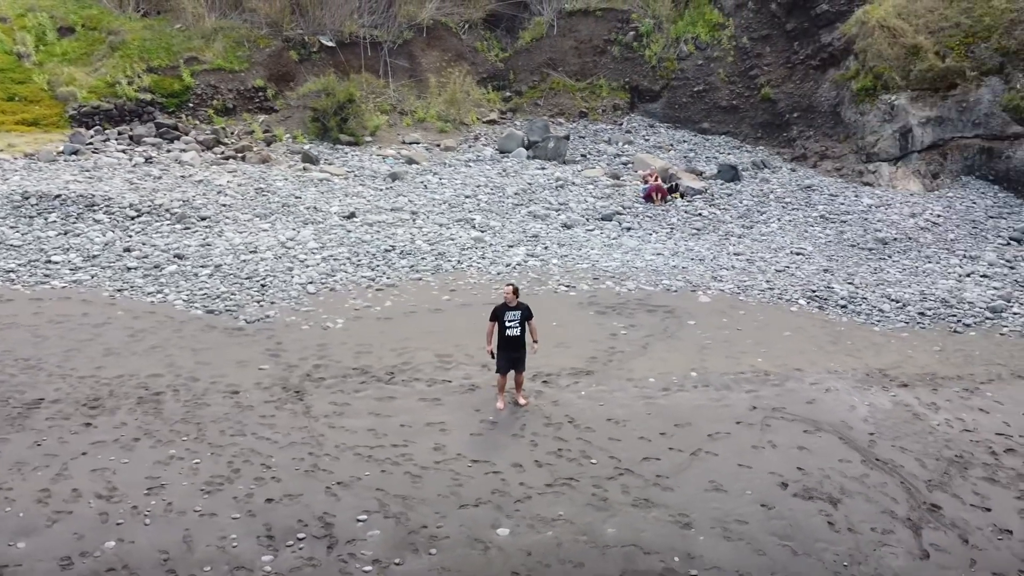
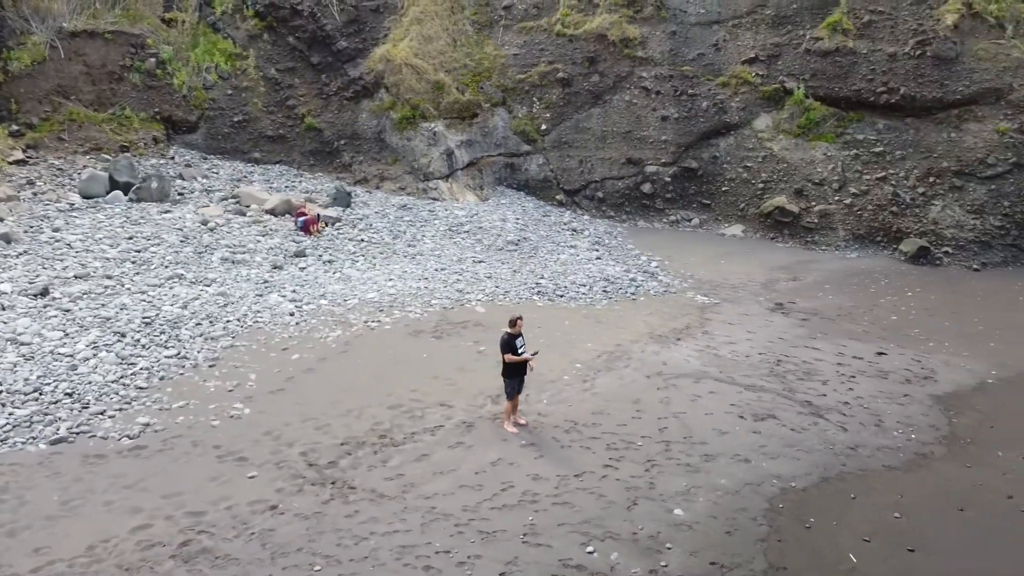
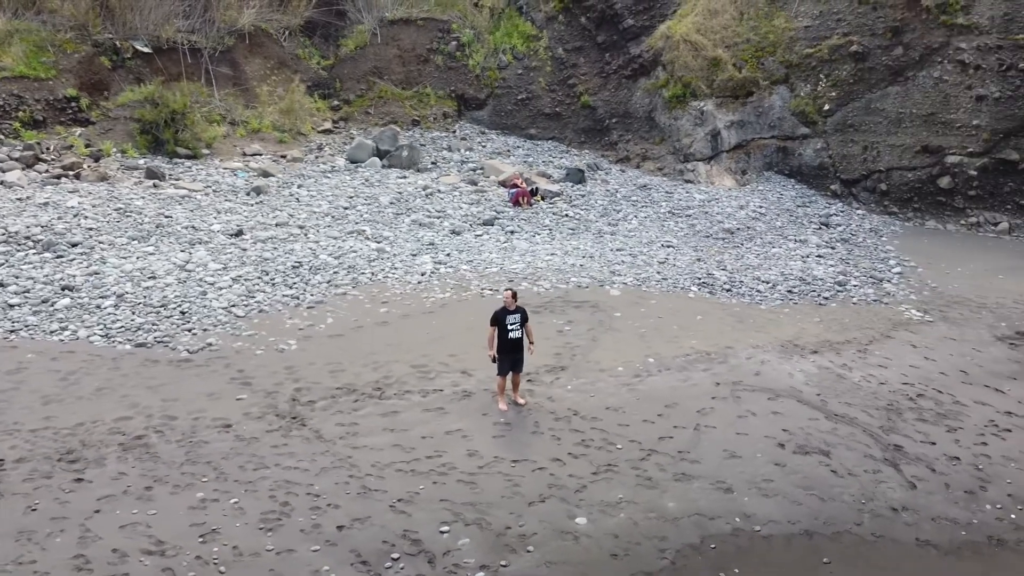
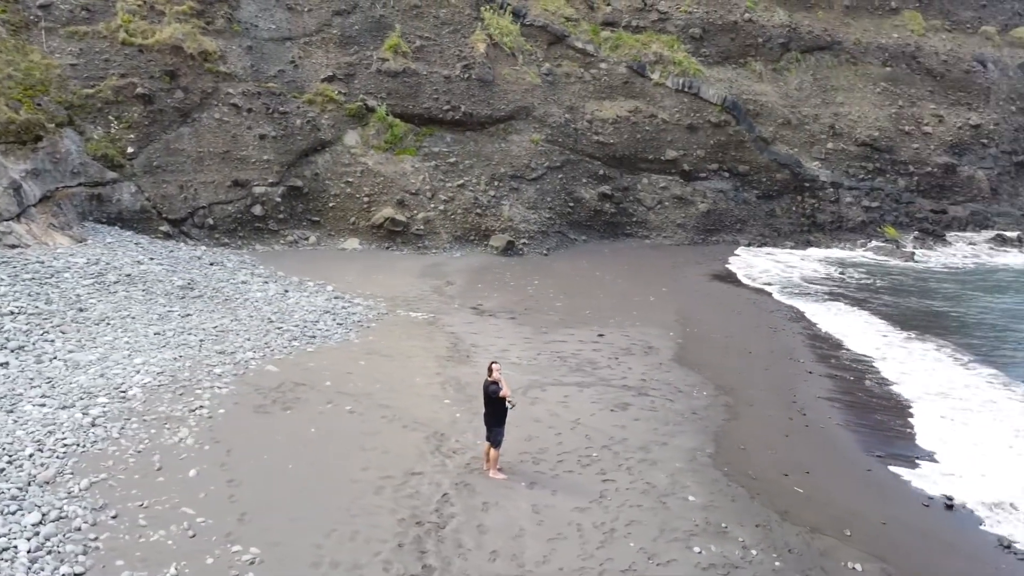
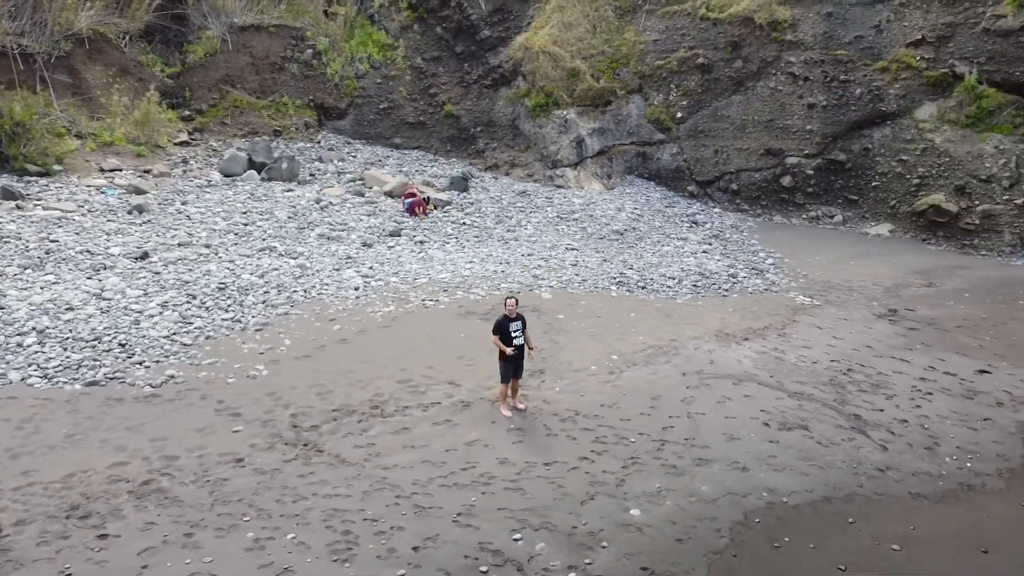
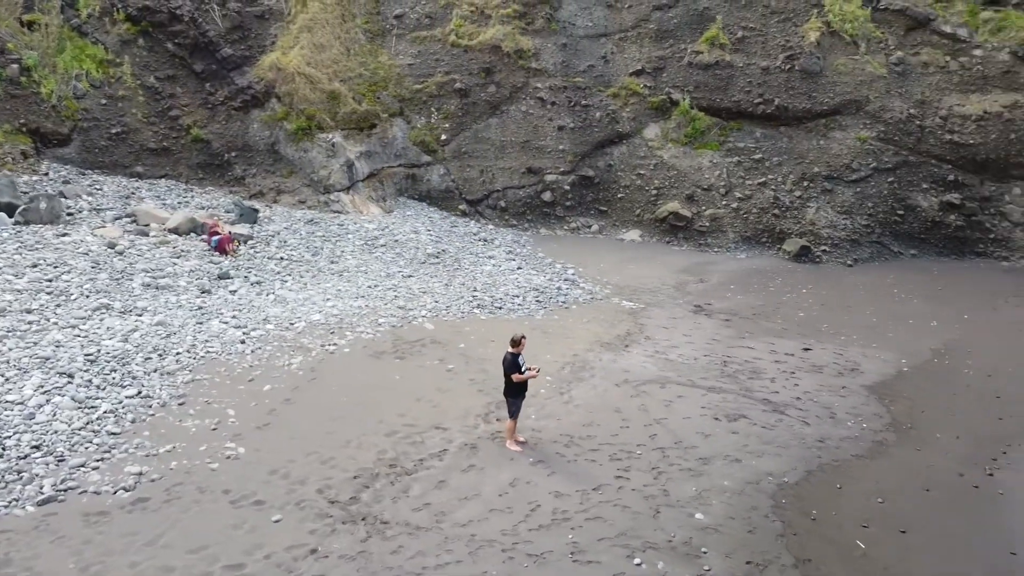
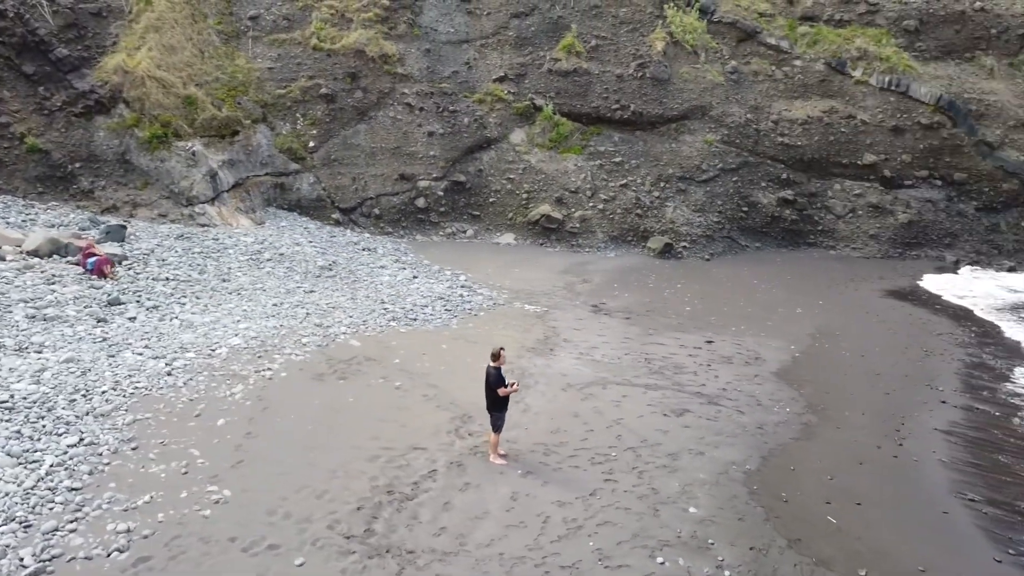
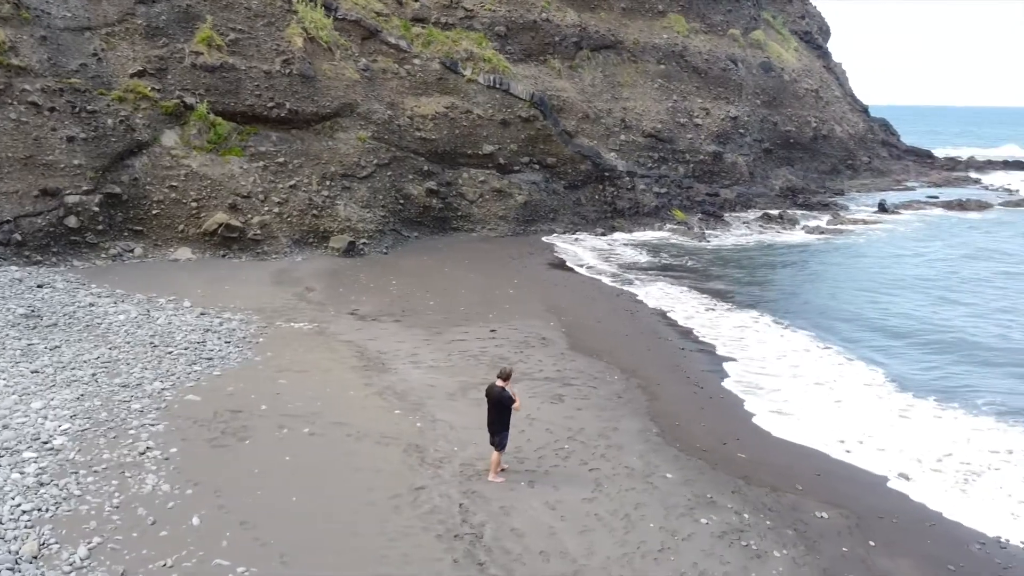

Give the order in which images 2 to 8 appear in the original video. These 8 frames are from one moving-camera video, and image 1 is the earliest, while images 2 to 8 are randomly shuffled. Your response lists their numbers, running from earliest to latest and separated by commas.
3, 5, 2, 6, 7, 4, 8
